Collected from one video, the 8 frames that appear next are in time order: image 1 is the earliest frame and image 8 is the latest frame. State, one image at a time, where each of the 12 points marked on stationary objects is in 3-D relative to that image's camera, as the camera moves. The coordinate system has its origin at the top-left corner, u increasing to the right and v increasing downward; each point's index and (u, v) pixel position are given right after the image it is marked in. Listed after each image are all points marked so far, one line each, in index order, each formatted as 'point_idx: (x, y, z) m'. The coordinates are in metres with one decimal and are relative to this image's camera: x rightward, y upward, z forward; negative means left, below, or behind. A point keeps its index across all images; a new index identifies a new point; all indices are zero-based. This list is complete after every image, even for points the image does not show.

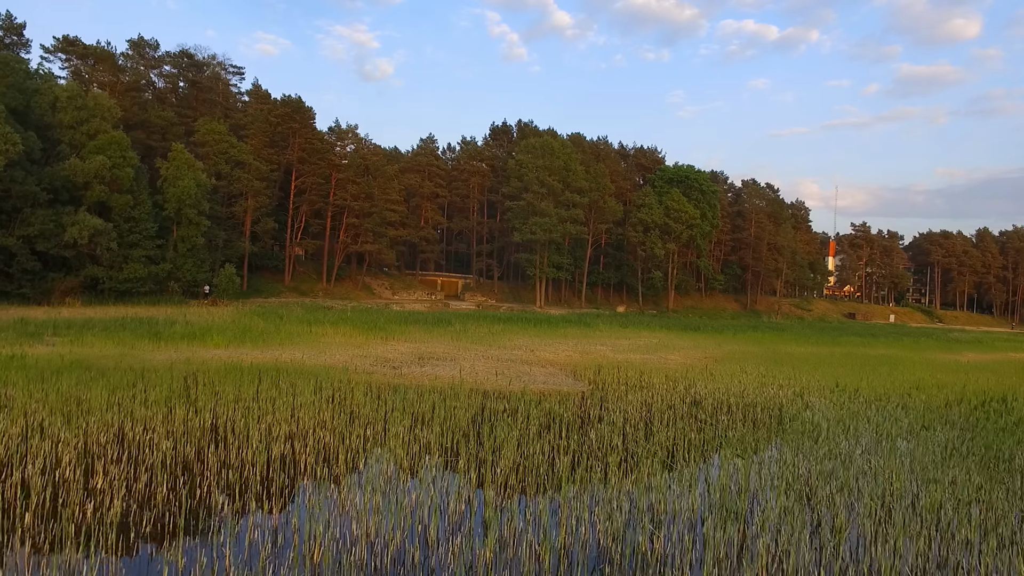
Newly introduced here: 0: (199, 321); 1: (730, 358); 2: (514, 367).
0: (-6.1, -0.6, +18.6) m
1: (+4.0, -1.3, +17.5) m
2: (0.0, -1.1, +12.3) m
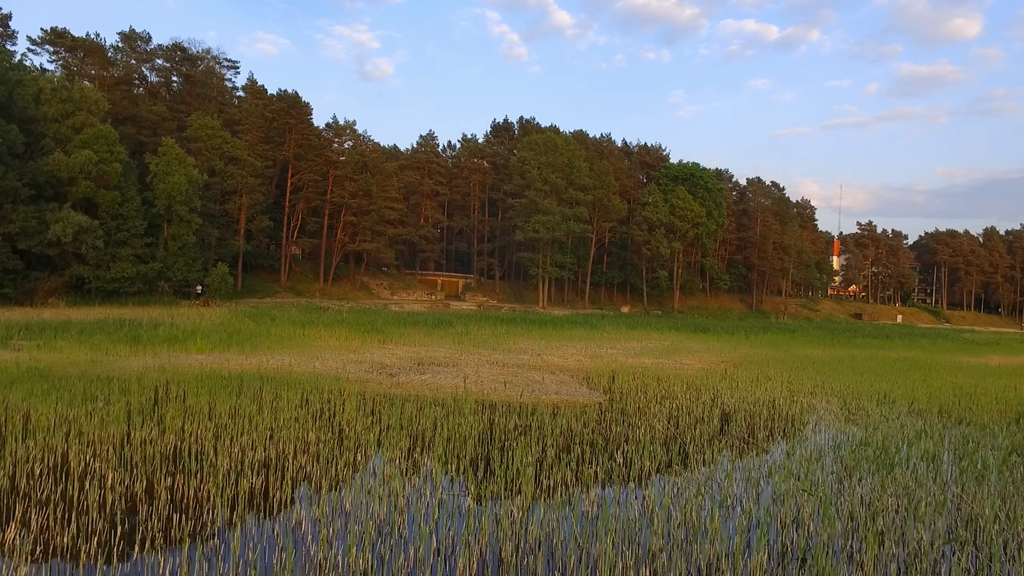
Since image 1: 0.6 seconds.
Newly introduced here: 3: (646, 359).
0: (-6.0, -0.6, +17.6) m
1: (+4.1, -1.3, +16.5) m
2: (+0.1, -1.1, +11.4) m
3: (+2.2, -1.2, +16.0) m
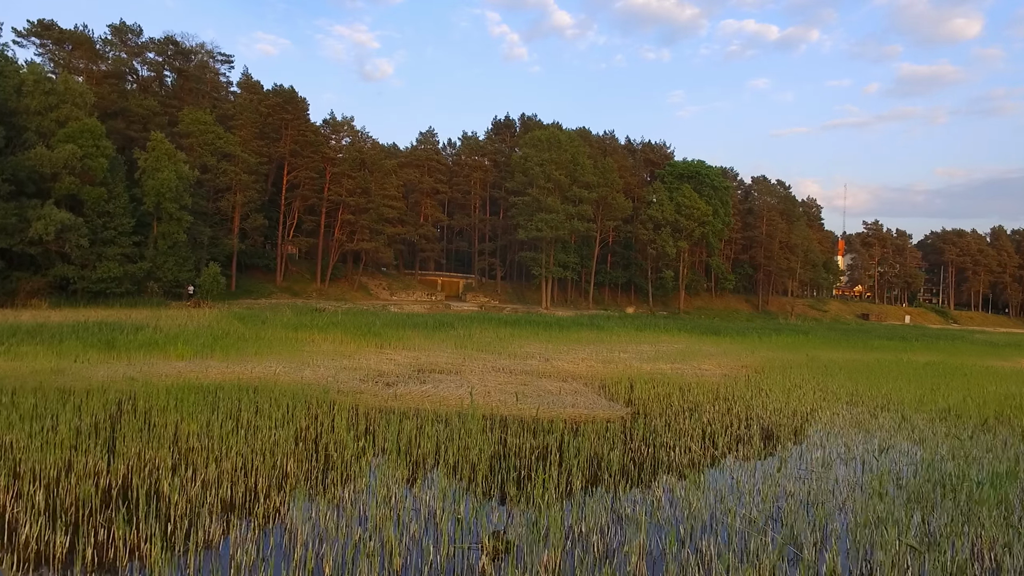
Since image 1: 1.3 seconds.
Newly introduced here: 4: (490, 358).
0: (-5.9, -0.7, +16.6) m
1: (+4.2, -1.3, +15.5) m
2: (+0.2, -1.1, +10.3) m
3: (+2.3, -1.2, +14.9) m
4: (-0.3, -1.0, +14.0) m
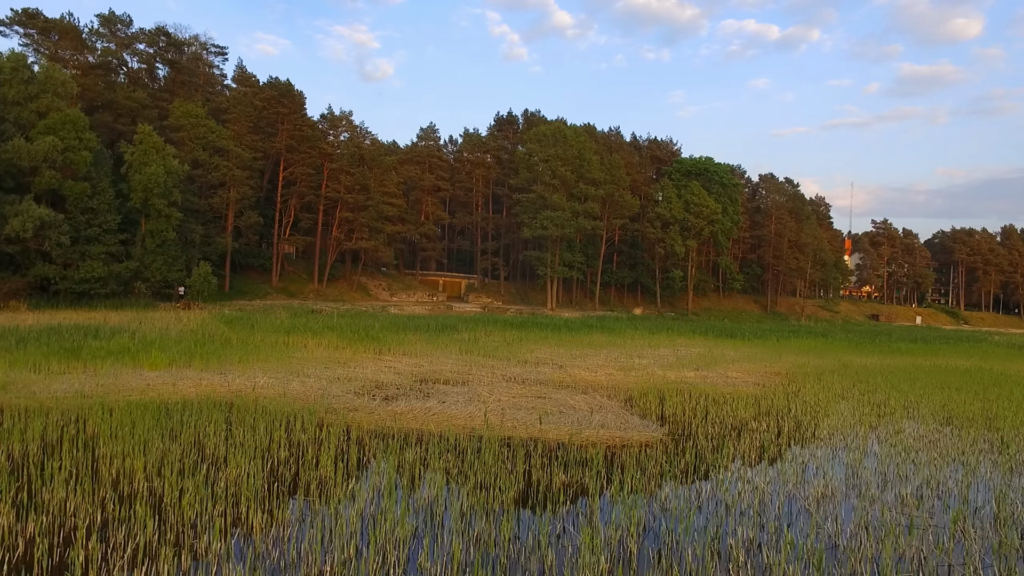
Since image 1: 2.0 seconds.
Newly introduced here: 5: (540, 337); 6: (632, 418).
0: (-5.8, -0.7, +15.4) m
1: (+4.3, -1.3, +14.2) m
2: (+0.4, -1.1, +9.1) m
3: (+2.5, -1.2, +13.7) m
4: (-0.2, -1.0, +12.8) m
5: (+0.6, -1.0, +19.0) m
6: (+1.0, -1.1, +8.1) m
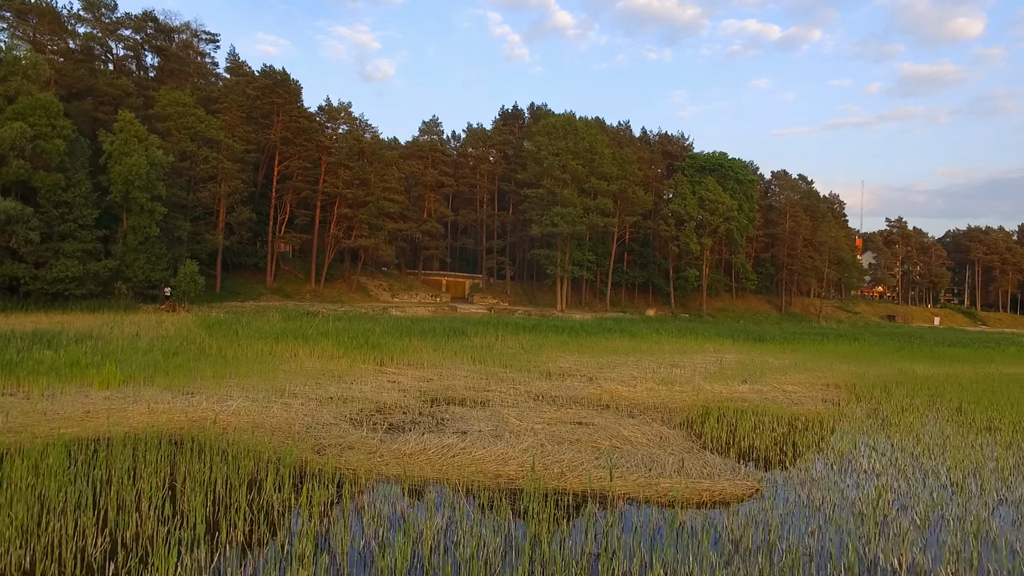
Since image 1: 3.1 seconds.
0: (-5.5, -0.7, +13.5) m
1: (+4.6, -1.3, +12.4) m
2: (+0.6, -1.1, +7.2) m
3: (+2.7, -1.2, +11.9) m
4: (+0.1, -1.1, +10.9) m
5: (+0.8, -1.0, +17.2) m
6: (+1.3, -1.1, +6.2) m
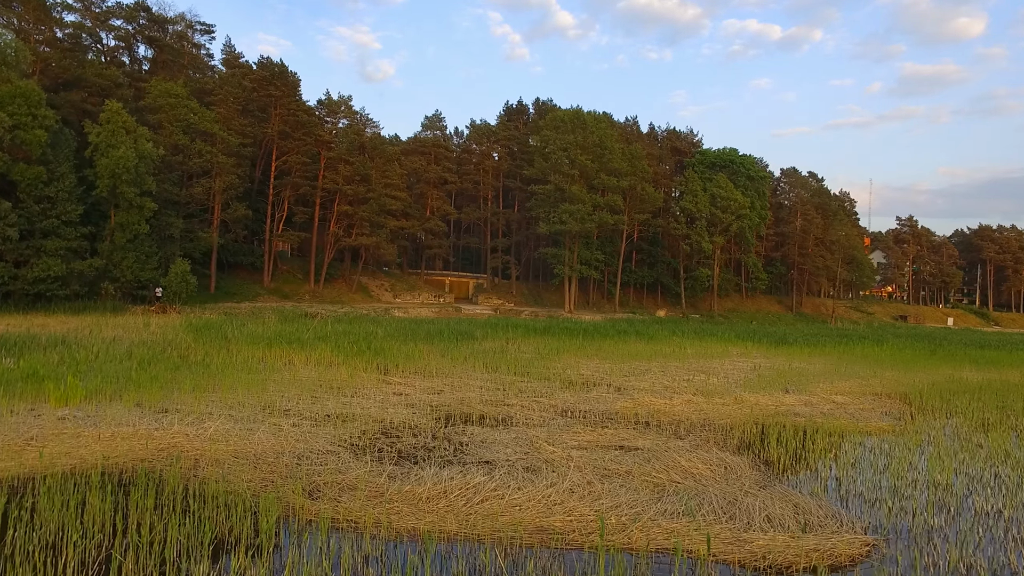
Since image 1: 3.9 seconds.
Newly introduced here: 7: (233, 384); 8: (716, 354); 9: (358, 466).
0: (-5.3, -0.7, +12.3) m
1: (+4.8, -1.3, +11.2) m
2: (+0.9, -1.1, +6.0) m
3: (+3.0, -1.2, +10.6) m
4: (+0.3, -1.0, +9.7) m
5: (+1.0, -1.0, +16.0) m
6: (+1.5, -1.1, +5.0) m
7: (-2.5, -0.8, +8.6) m
8: (+3.7, -1.2, +17.5) m
9: (-0.9, -1.0, +5.3) m
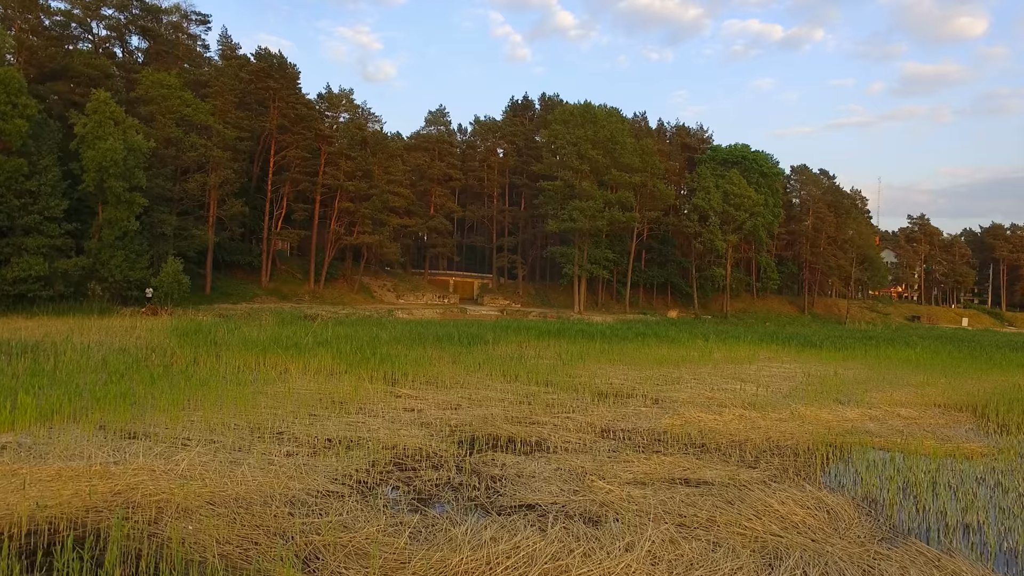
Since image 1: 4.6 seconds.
0: (-5.0, -0.7, +11.1) m
1: (+5.0, -1.3, +10.0) m
2: (+1.1, -1.0, +4.8) m
3: (+3.2, -1.2, +9.4) m
4: (+0.6, -1.0, +8.5) m
5: (+1.3, -1.0, +14.8) m
6: (+1.7, -1.1, +3.8) m
7: (-2.3, -0.8, +7.4) m
8: (+4.0, -1.2, +16.2) m
9: (-0.6, -1.0, +4.1) m
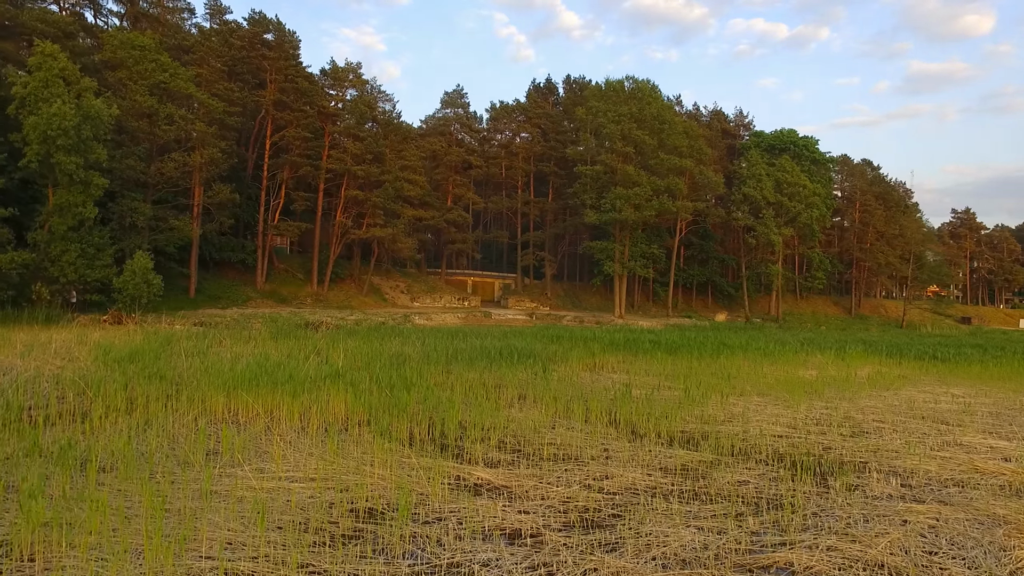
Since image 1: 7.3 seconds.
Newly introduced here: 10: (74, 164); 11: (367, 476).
0: (-4.2, -0.7, +7.1) m
1: (+5.9, -1.2, +5.9) m
2: (+1.9, -1.0, +0.8) m
3: (+4.0, -1.2, +5.4) m
4: (+1.4, -1.0, +4.4) m
5: (+2.2, -1.0, +10.7) m
6: (+2.6, -1.1, -0.2) m
7: (-1.4, -0.8, +3.4) m
8: (+4.8, -1.1, +12.2) m
9: (+0.2, -0.9, 0.0) m
10: (-7.1, +2.0, +15.6) m
11: (-0.7, -0.9, +4.6) m
